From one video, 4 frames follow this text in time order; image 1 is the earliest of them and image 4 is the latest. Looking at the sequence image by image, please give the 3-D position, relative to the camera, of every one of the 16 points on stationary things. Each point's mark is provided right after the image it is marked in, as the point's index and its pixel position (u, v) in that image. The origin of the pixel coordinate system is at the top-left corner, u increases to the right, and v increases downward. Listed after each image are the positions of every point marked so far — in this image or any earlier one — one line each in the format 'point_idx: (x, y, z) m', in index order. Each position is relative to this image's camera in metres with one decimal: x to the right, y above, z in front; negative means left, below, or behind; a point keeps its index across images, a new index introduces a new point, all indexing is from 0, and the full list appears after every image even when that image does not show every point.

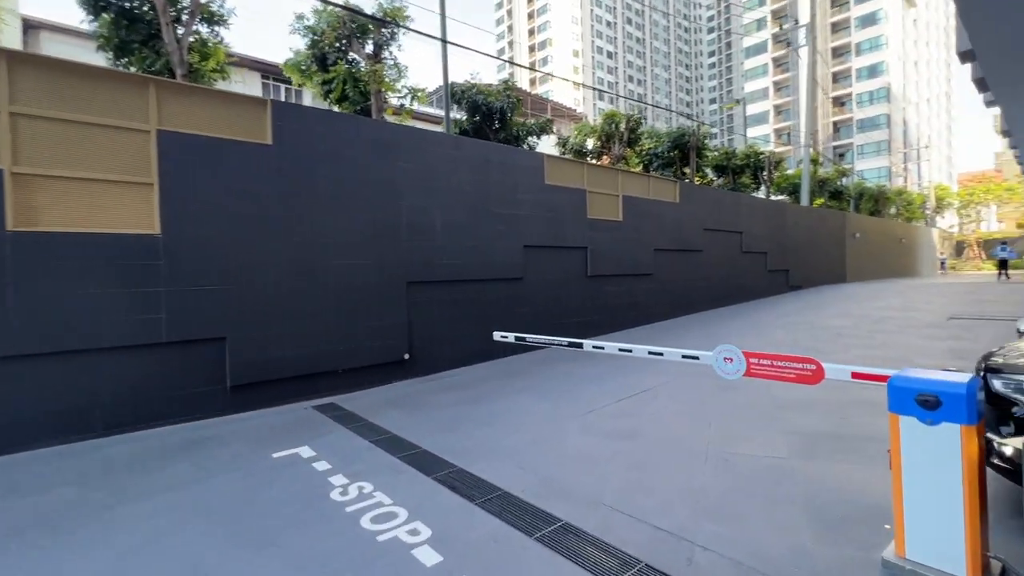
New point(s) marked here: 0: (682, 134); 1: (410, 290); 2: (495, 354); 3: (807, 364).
0: (+4.8, +4.3, +13.3) m
1: (-1.4, 0.0, +6.6) m
2: (-0.3, -1.1, +7.6) m
3: (+1.7, -0.4, +2.7) m
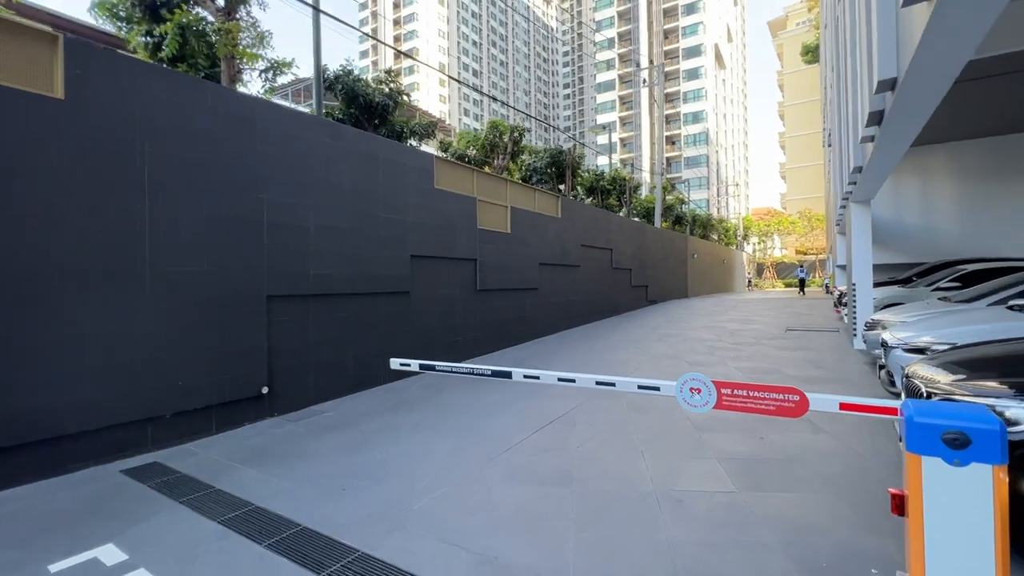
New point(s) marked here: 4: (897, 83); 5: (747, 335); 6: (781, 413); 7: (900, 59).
0: (+1.4, +3.9, +13.6) m
1: (-2.7, -0.2, +5.3) m
2: (-1.9, -1.3, +6.5) m
3: (+1.4, -0.5, +2.4) m
4: (+2.6, +1.4, +3.2) m
5: (+4.8, -1.0, +9.7) m
6: (+1.4, -0.6, +2.4) m
7: (+2.6, +1.5, +3.1) m
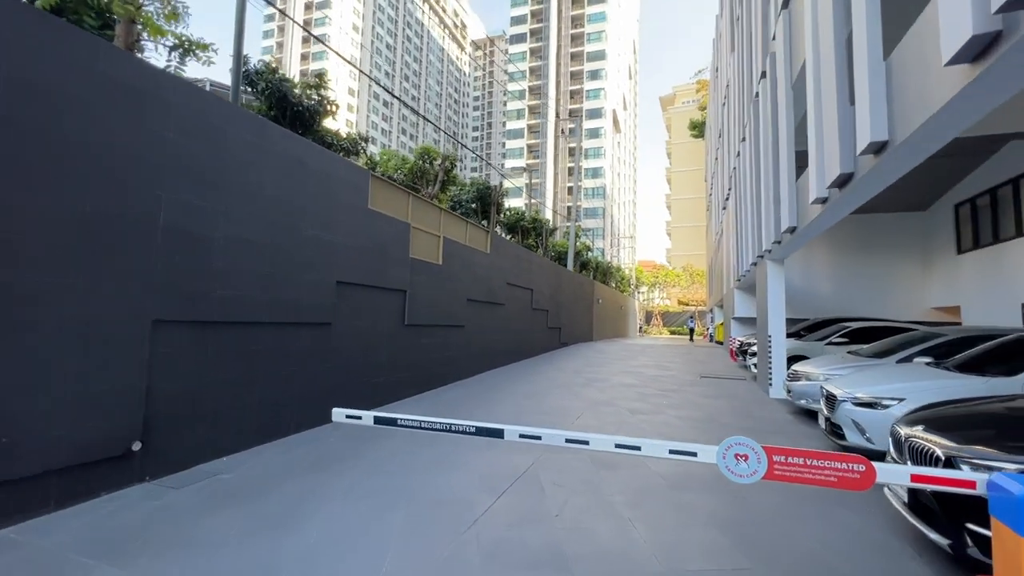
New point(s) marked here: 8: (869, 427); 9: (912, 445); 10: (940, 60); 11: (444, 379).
0: (-0.7, +2.8, +13.4) m
1: (-3.1, -0.4, +4.1) m
2: (-2.6, -1.6, +5.4) m
3: (+1.6, -0.8, +2.1) m
4: (+2.6, +1.0, +3.3) m
5: (+3.2, -2.0, +9.9) m
6: (+1.5, -0.9, +2.2) m
7: (+2.6, +1.1, +3.2) m
8: (+3.3, -1.3, +4.4) m
9: (+2.6, -1.0, +3.0) m
10: (+2.4, +1.2, +2.6) m
11: (-1.3, -1.8, +9.0) m
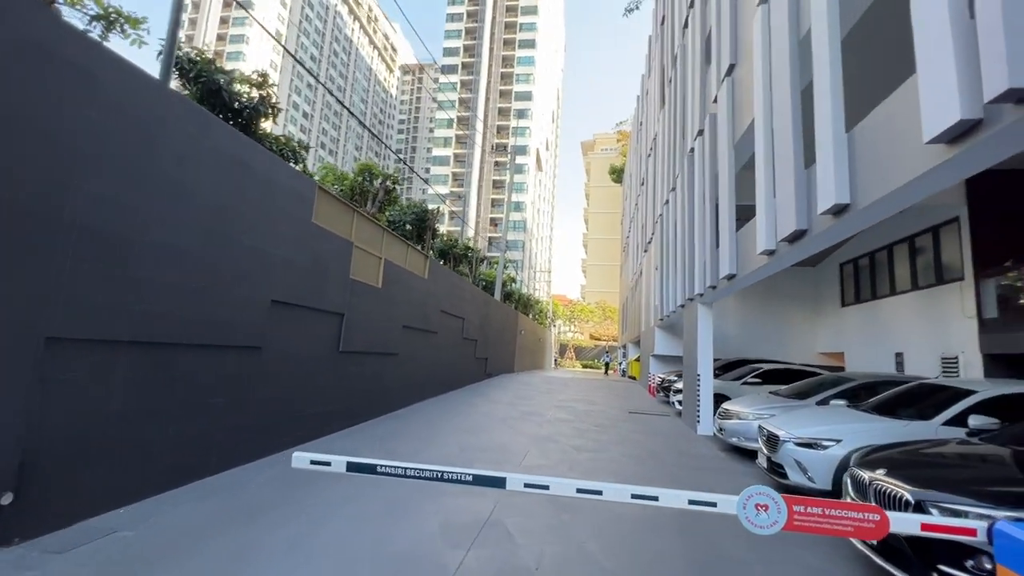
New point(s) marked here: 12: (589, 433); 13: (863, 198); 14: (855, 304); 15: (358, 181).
0: (-2.4, +2.1, +13.0) m
1: (-3.2, -0.5, +3.3) m
2: (-3.1, -1.8, +4.6) m
3: (+1.7, -1.1, +2.2) m
4: (+2.6, +0.6, +3.7) m
5: (+1.8, -2.7, +10.1) m
6: (+1.6, -1.1, +2.2) m
7: (+2.6, +0.7, +3.6) m
8: (+3.0, -1.8, +4.7) m
9: (+2.5, -1.4, +3.2) m
10: (+2.5, +0.9, +2.9) m
11: (-2.4, -2.2, +8.3) m
12: (+1.4, -2.5, +8.3) m
13: (+2.6, +0.7, +3.5) m
14: (+8.4, -0.4, +11.6) m
15: (-3.6, +2.4, +10.7) m
